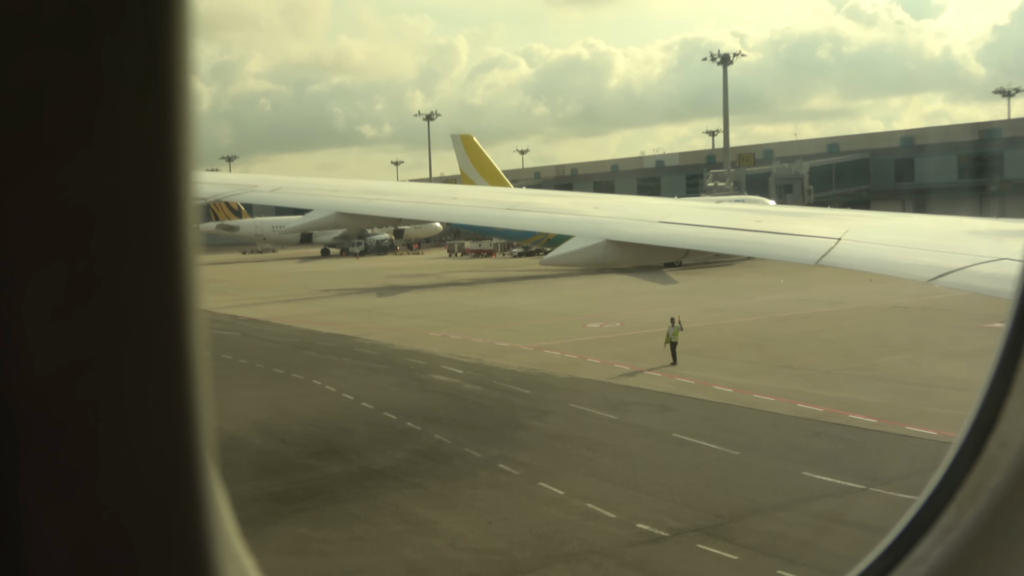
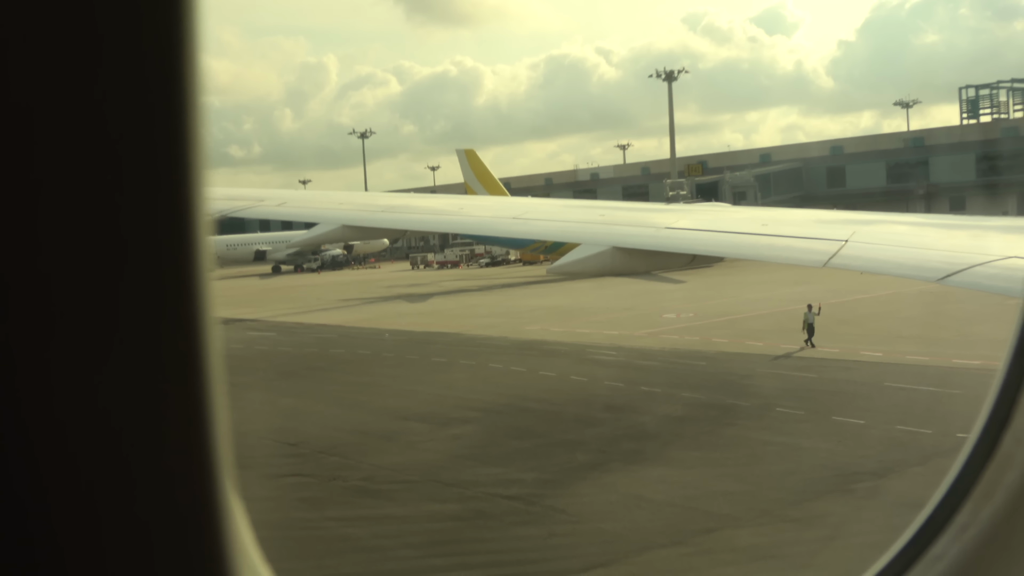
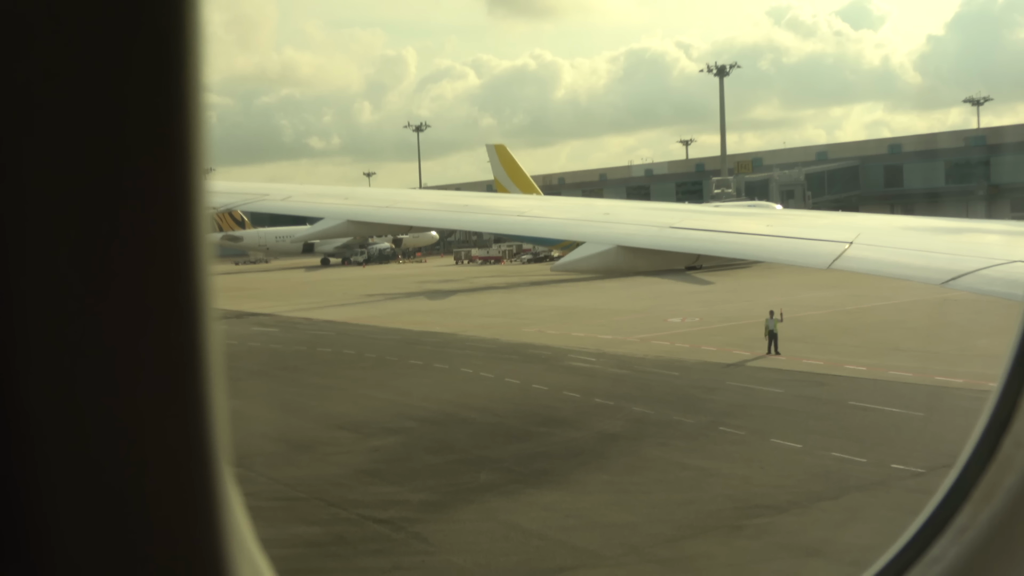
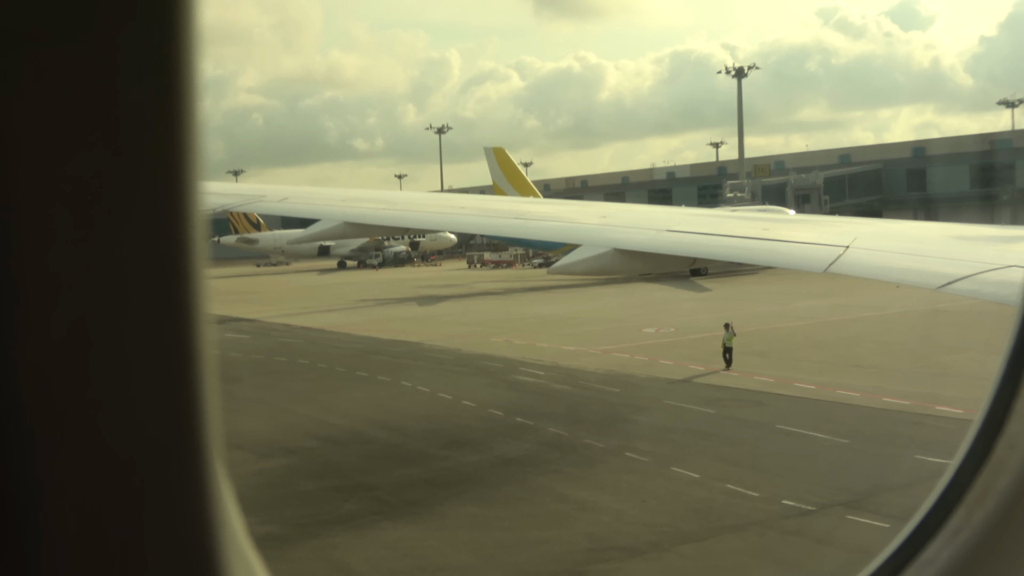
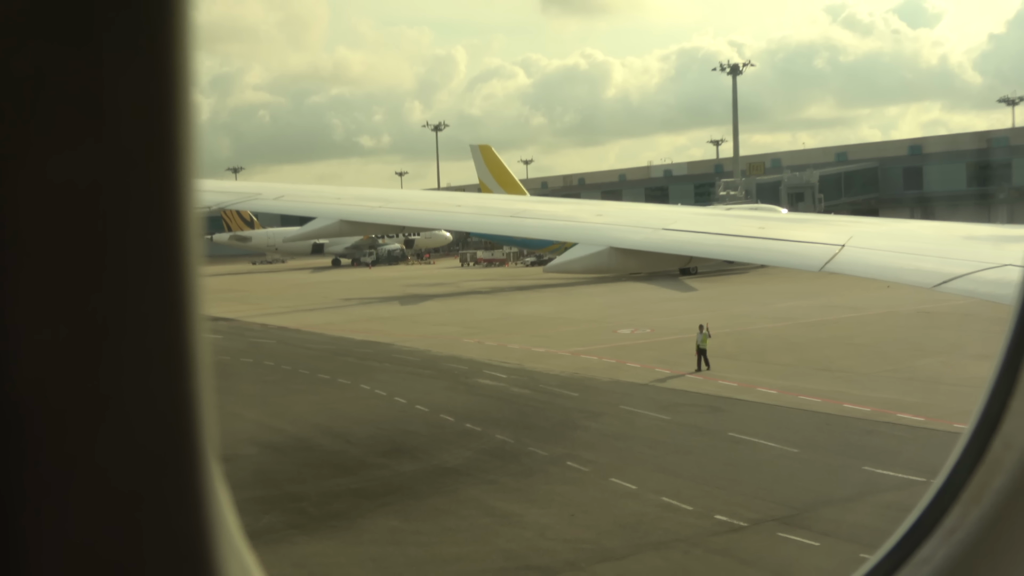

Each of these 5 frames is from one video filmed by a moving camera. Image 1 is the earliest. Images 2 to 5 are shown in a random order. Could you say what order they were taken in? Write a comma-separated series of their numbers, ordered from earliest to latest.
5, 4, 3, 2
